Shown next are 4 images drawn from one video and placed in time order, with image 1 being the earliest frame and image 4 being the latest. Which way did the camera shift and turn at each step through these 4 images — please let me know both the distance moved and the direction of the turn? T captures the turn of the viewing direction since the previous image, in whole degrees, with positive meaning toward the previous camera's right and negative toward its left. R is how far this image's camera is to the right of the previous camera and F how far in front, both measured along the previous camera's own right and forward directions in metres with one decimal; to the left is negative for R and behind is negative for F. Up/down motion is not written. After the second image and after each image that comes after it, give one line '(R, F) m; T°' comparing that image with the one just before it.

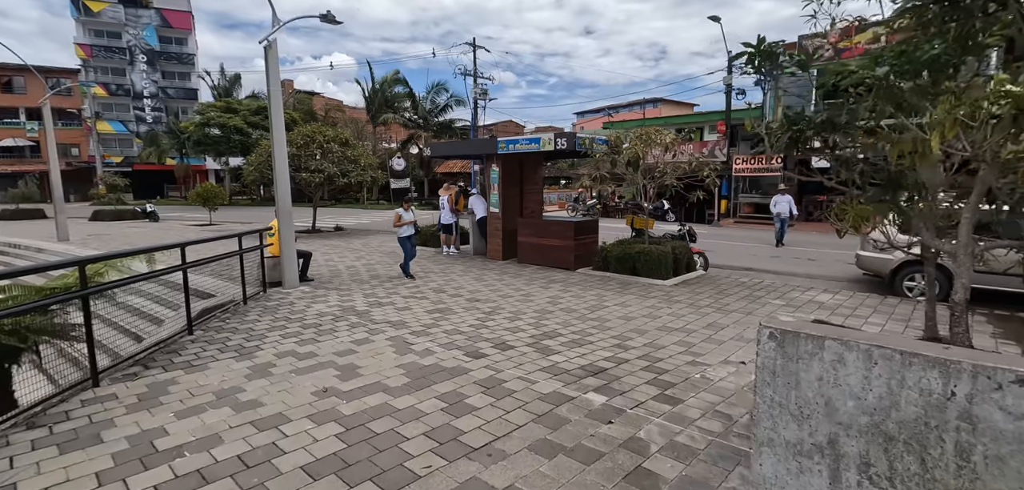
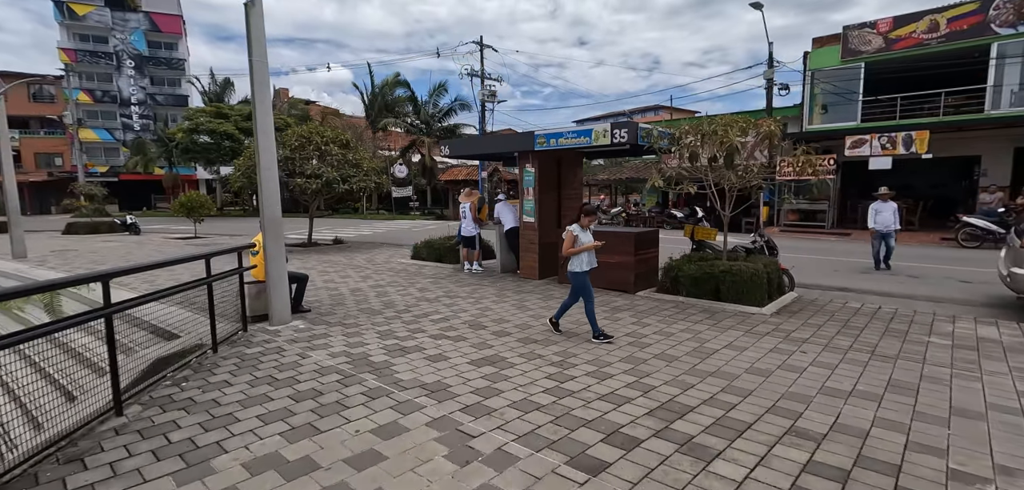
(-0.8, +1.9) m; 0°
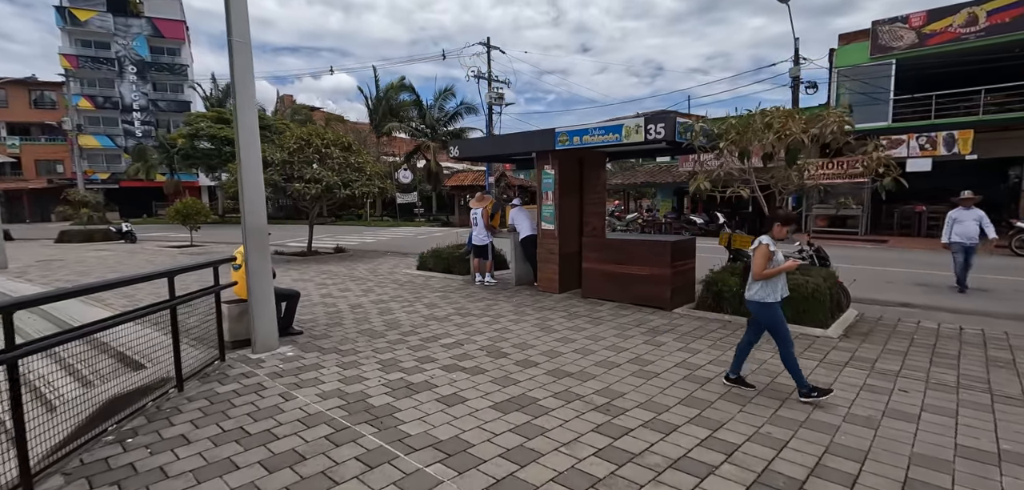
(-0.2, +0.9) m; 0°
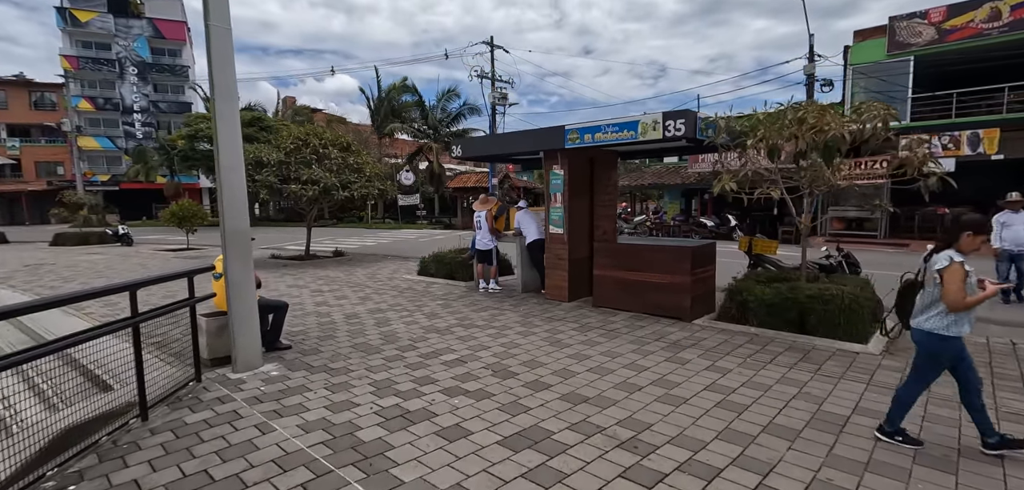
(-0.1, +0.5) m; 0°
